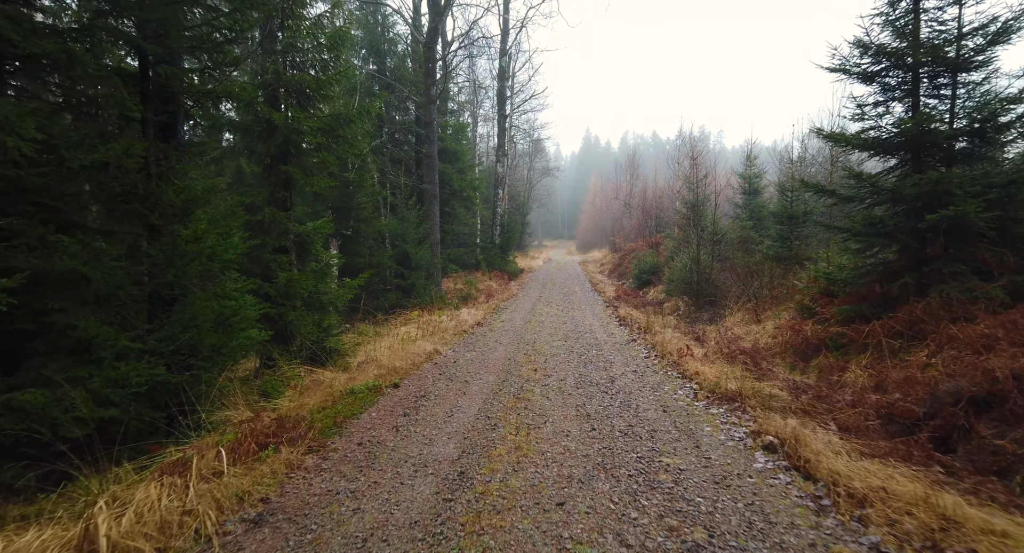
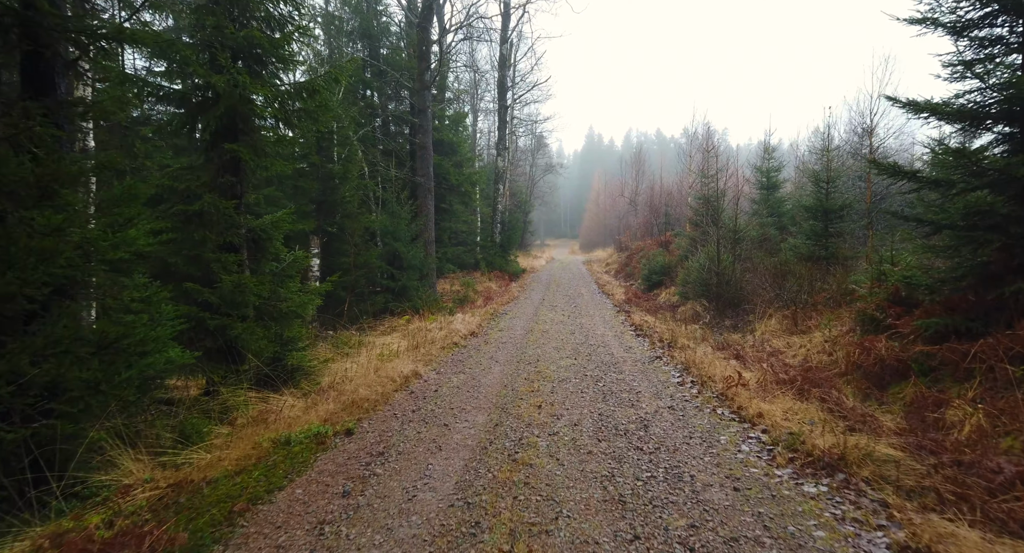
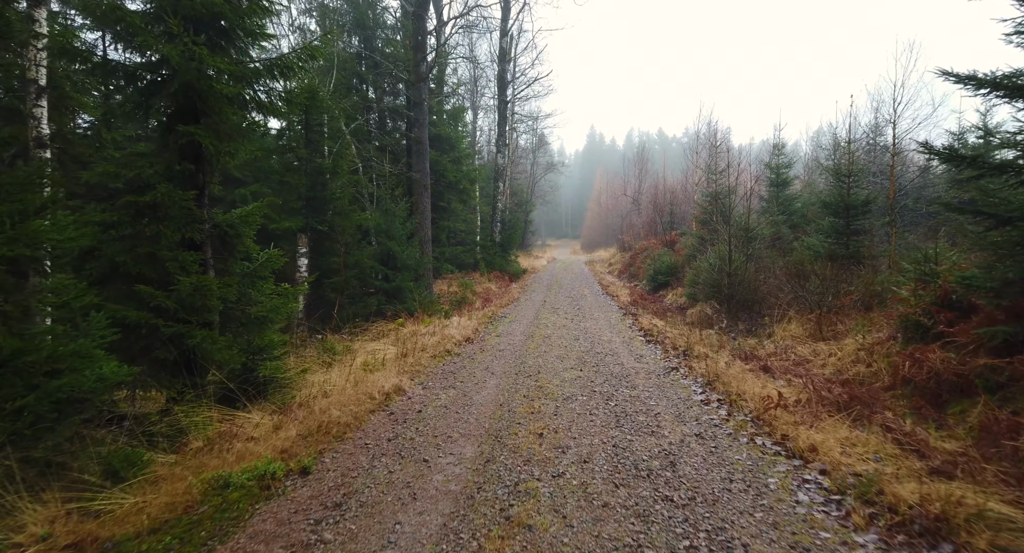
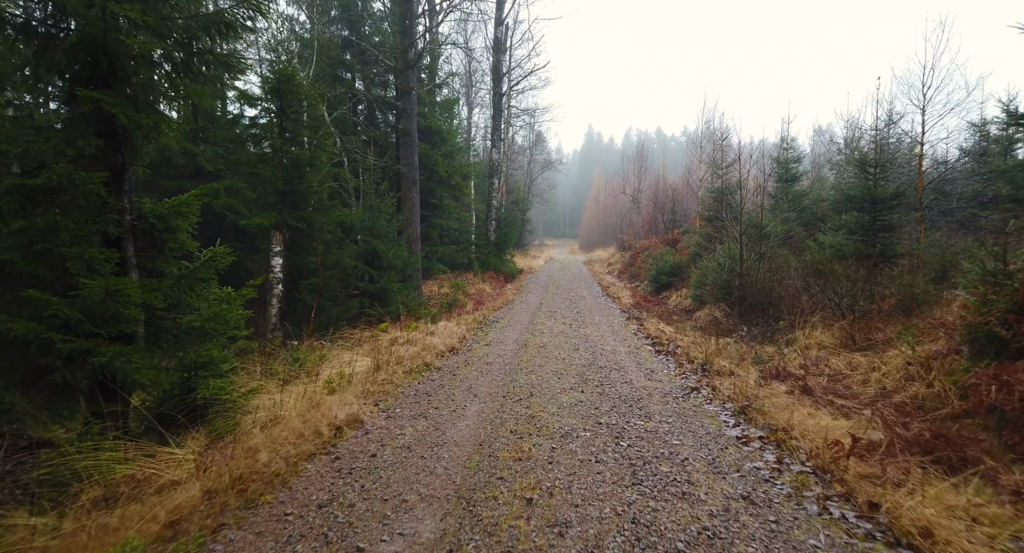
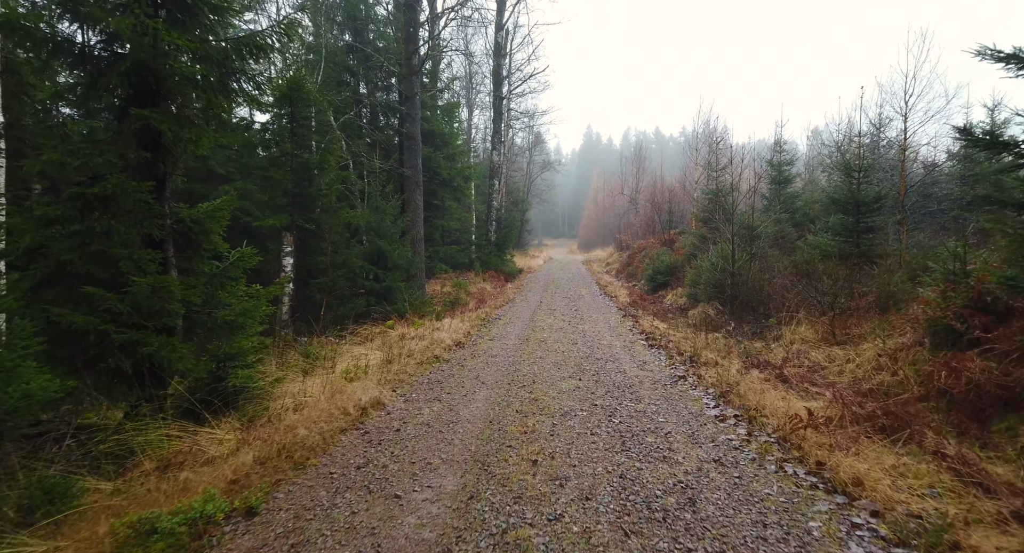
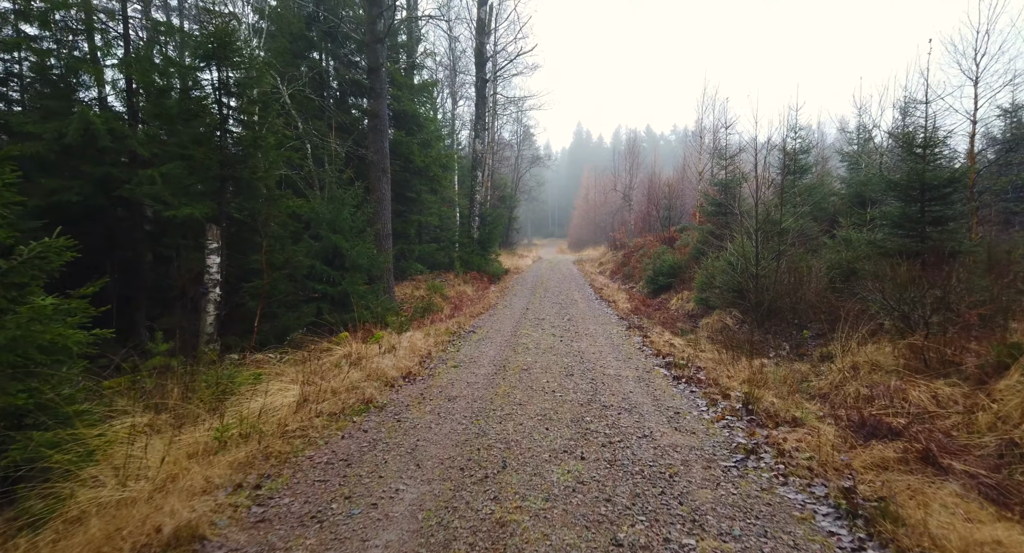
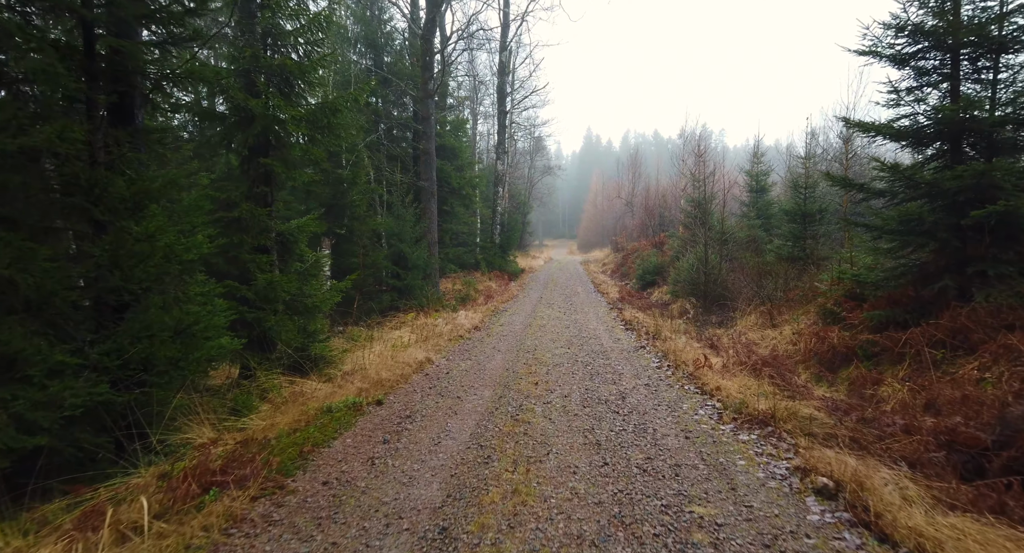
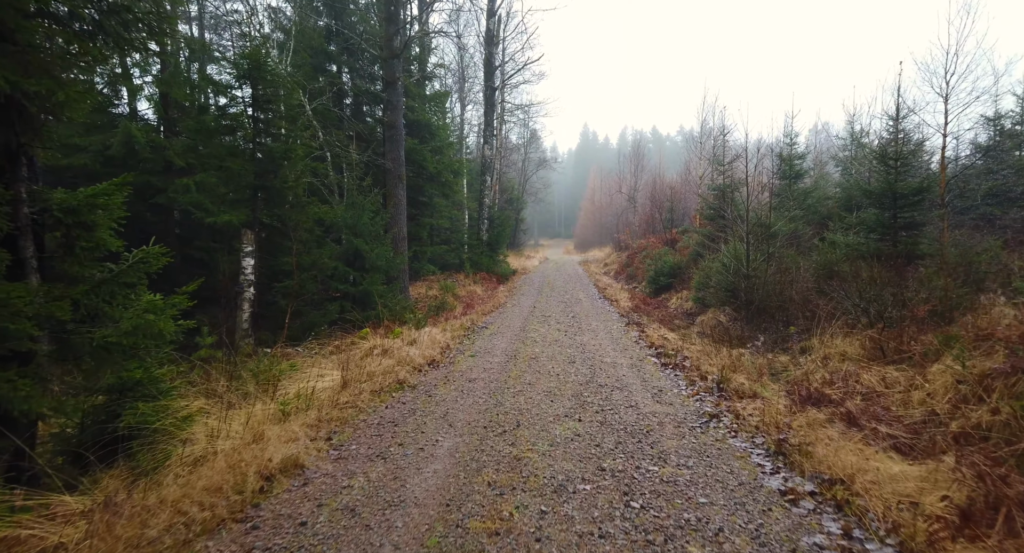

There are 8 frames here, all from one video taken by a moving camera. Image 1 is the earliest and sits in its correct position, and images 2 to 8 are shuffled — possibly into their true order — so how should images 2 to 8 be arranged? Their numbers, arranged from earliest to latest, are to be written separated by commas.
7, 2, 3, 5, 4, 8, 6
